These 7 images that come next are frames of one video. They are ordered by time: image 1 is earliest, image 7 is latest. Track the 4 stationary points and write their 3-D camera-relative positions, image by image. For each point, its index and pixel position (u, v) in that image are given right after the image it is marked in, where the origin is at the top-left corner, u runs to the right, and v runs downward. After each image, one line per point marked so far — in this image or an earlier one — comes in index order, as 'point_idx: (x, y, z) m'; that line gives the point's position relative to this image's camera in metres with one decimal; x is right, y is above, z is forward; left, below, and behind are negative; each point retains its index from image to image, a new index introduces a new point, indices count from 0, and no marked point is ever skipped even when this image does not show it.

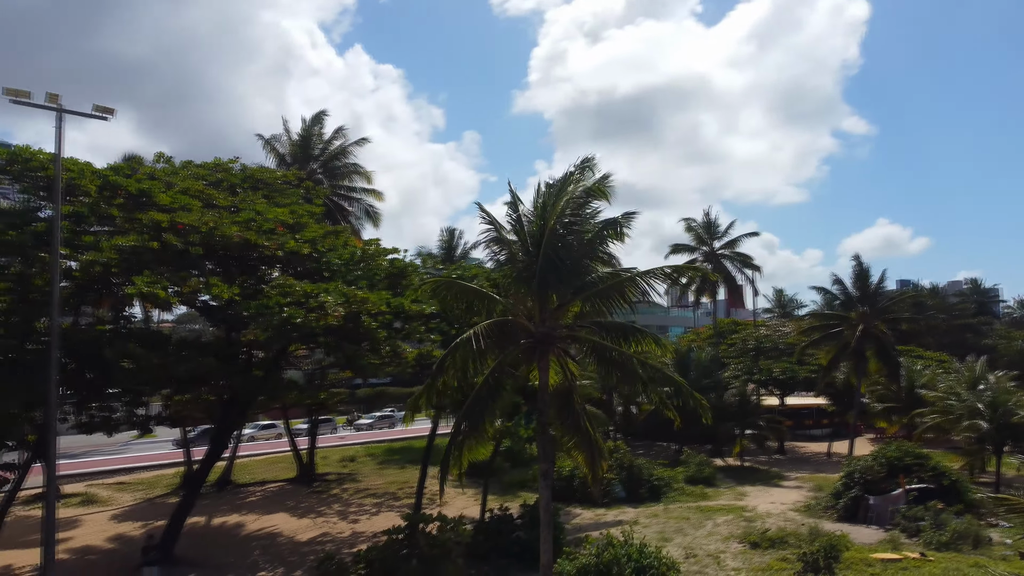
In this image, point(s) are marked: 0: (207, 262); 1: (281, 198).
0: (-4.7, +0.4, +12.6) m
1: (-4.6, +1.8, +16.3) m
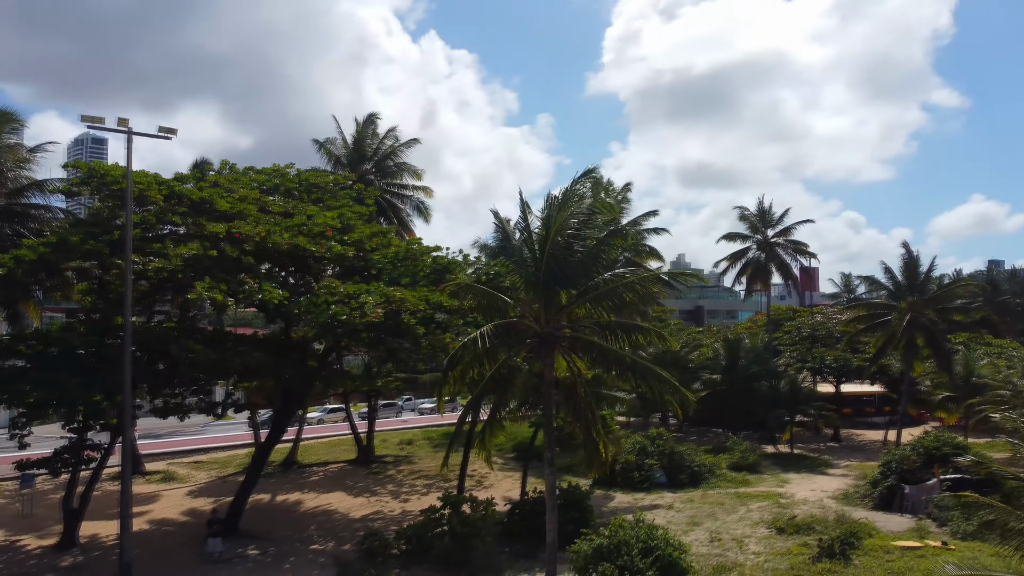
0: (-4.2, +0.4, +13.9) m
1: (-3.8, +1.8, +17.5) m
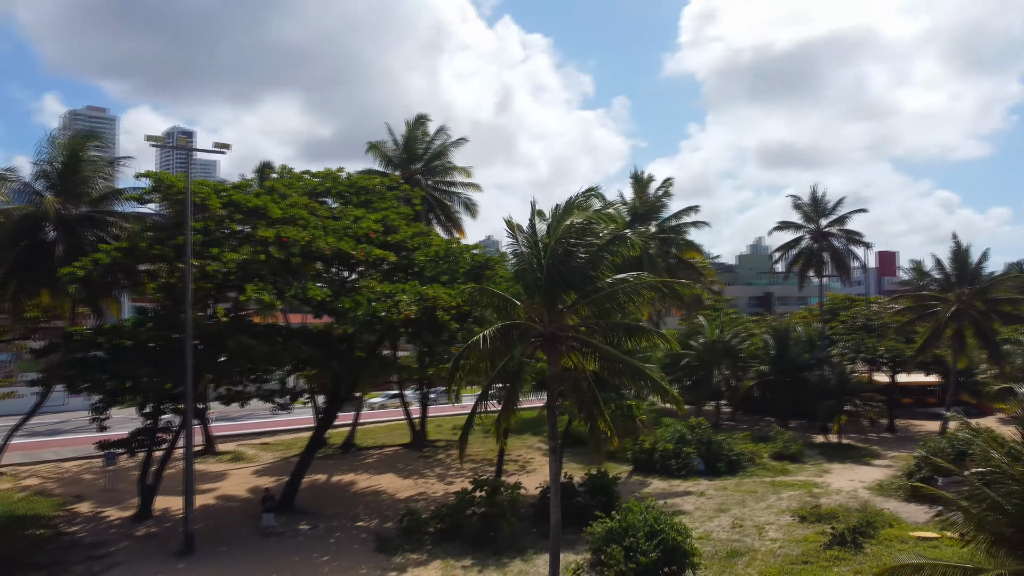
0: (-3.7, +0.4, +15.1) m
1: (-3.0, +1.9, +18.7) m
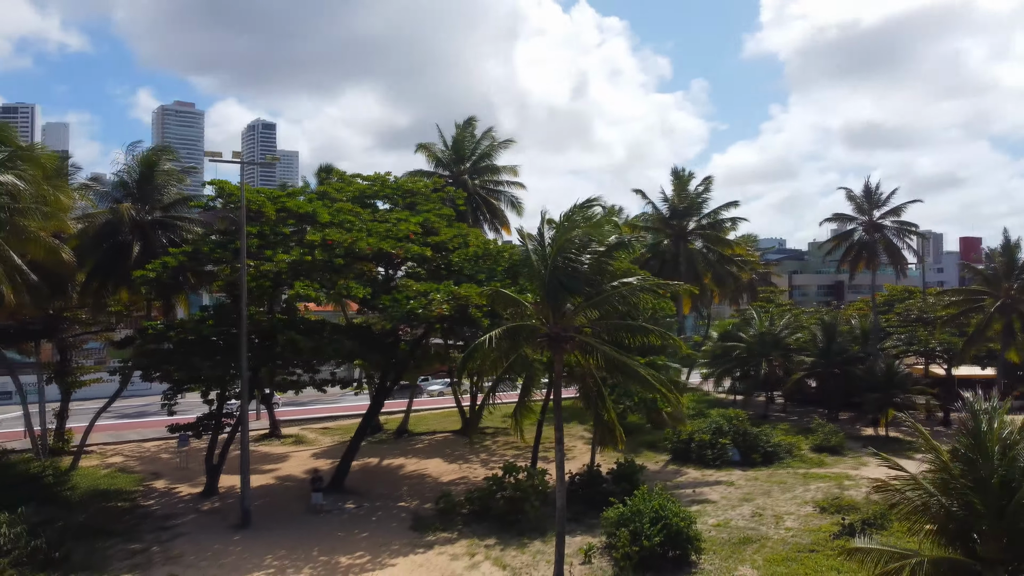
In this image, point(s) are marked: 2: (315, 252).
0: (-3.2, +0.4, +16.4) m
1: (-2.1, +2.0, +19.9) m
2: (-3.8, +0.7, +16.0) m
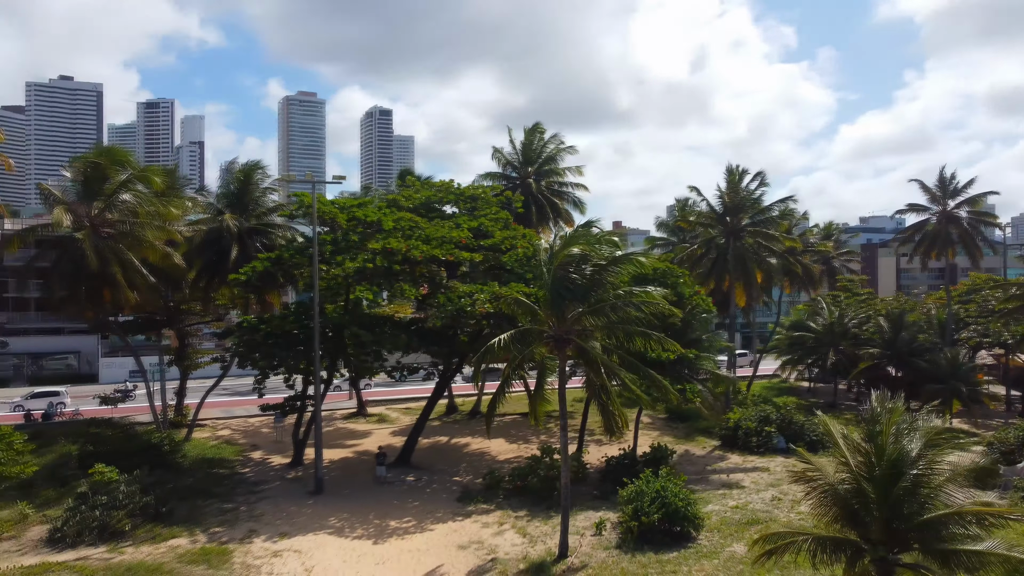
0: (-2.3, +0.4, +18.7) m
1: (-0.7, +2.1, +21.9) m
2: (-2.9, +0.7, +18.3) m
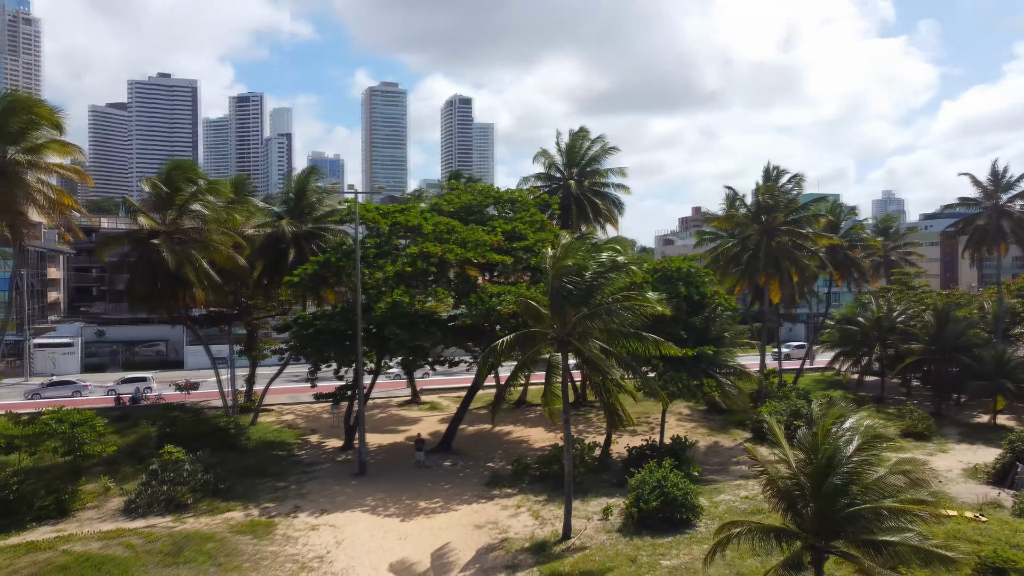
0: (-1.6, +0.4, +20.2) m
1: (+0.3, +2.1, +23.3) m
2: (-2.3, +0.7, +20.0) m
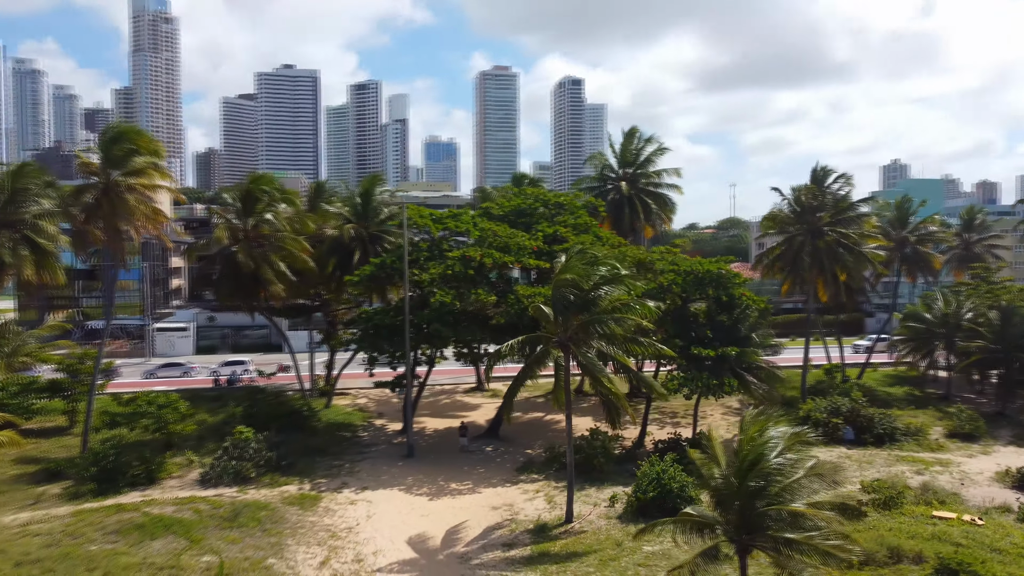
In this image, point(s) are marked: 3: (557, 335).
0: (-0.7, +0.4, +22.0) m
1: (+1.6, +2.2, +24.7) m
2: (-1.4, +0.7, +21.8) m
3: (+1.0, -0.9, +16.5) m
